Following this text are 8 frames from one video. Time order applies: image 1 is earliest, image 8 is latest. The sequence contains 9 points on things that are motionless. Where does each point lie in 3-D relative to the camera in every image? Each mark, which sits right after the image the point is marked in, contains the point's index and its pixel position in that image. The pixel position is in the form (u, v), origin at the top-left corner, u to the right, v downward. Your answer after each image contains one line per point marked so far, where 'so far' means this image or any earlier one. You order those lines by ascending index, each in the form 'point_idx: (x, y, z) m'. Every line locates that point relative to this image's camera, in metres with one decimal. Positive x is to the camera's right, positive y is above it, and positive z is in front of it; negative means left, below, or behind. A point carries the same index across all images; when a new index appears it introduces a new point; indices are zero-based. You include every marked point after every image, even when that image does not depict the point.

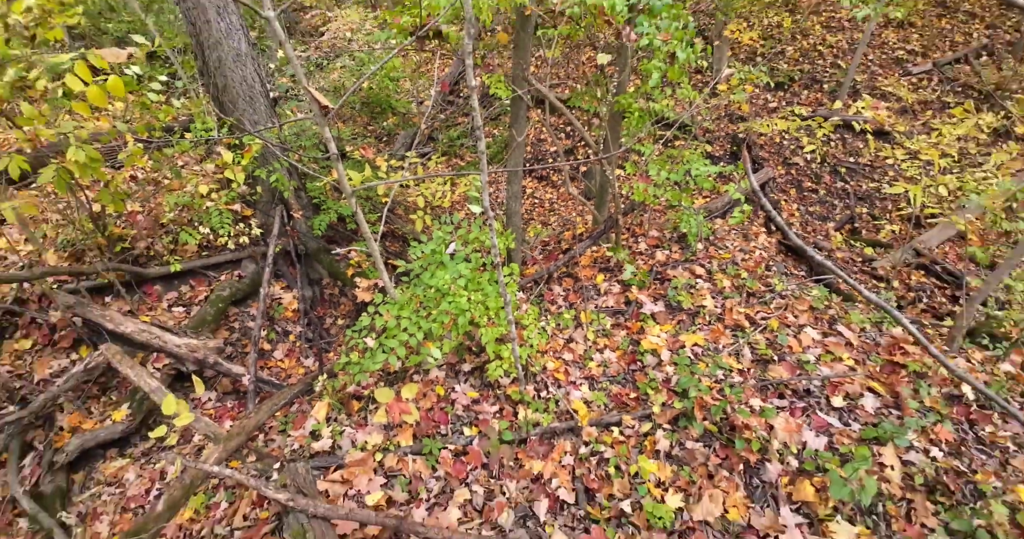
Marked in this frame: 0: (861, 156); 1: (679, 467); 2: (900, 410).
0: (+6.9, +2.3, +11.8) m
1: (+1.2, -1.4, +3.9) m
2: (+3.0, -1.1, +4.3) m
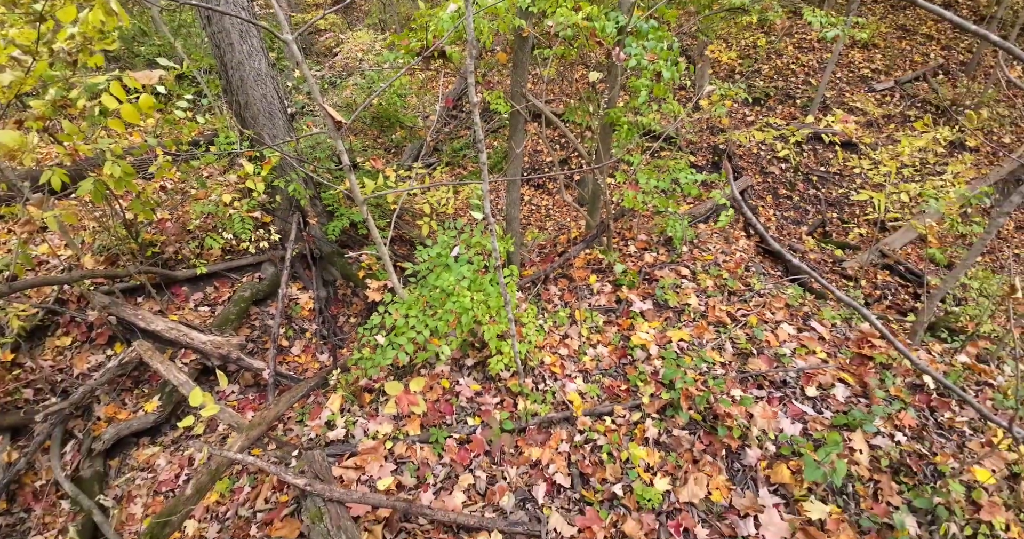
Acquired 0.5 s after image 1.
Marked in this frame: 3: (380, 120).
0: (+6.7, +2.2, +12.3) m
1: (+1.2, -1.4, +4.2) m
2: (+3.0, -1.1, +4.7) m
3: (-2.2, +2.5, +9.3) m
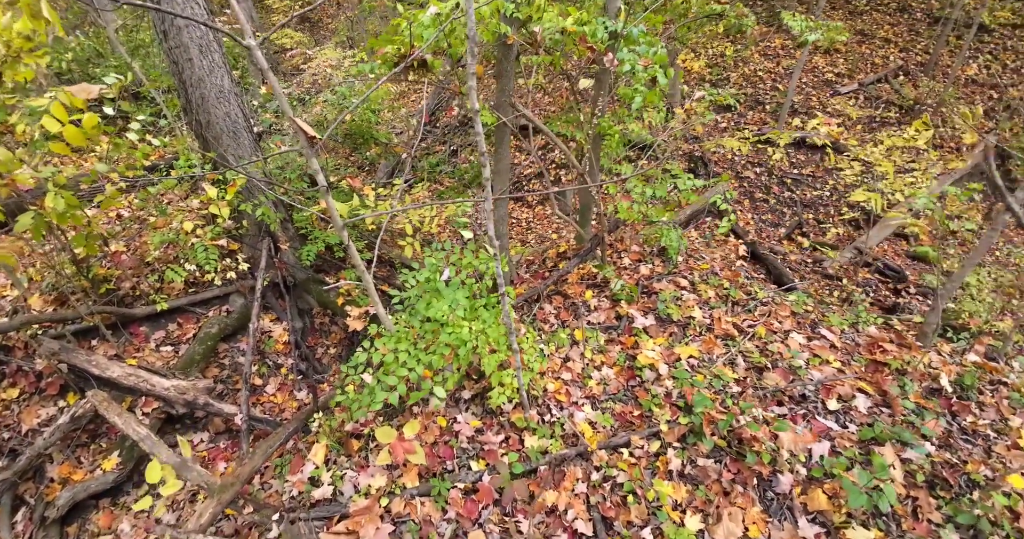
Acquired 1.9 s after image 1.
0: (+6.3, +2.1, +12.2) m
1: (+1.2, -1.5, +3.8) m
2: (+3.0, -1.1, +4.4) m
3: (-2.5, +2.1, +8.9) m
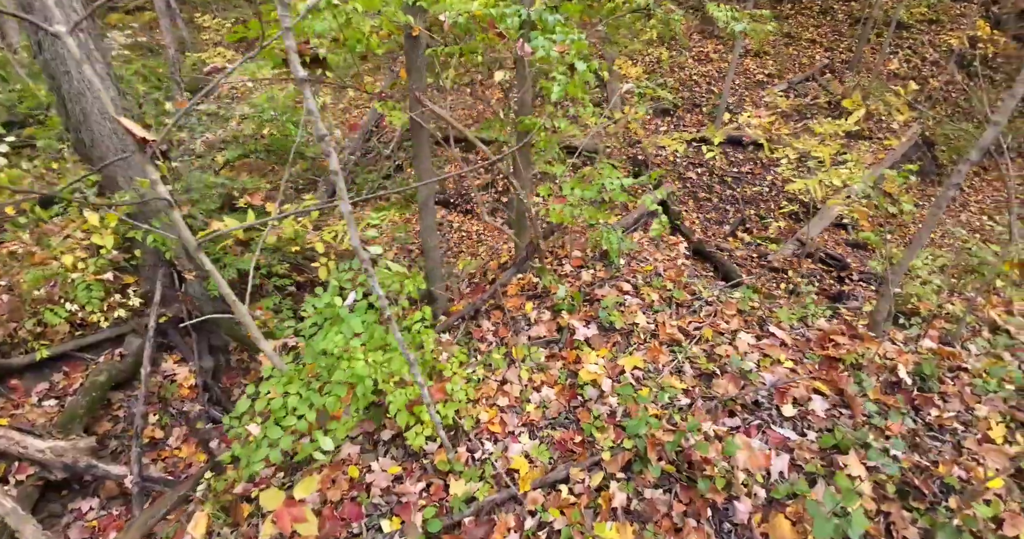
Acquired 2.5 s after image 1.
0: (+5.0, +2.2, +12.2) m
1: (+0.8, -1.5, +3.4) m
2: (+2.5, -1.0, +4.1) m
3: (-3.5, +1.7, +8.2) m
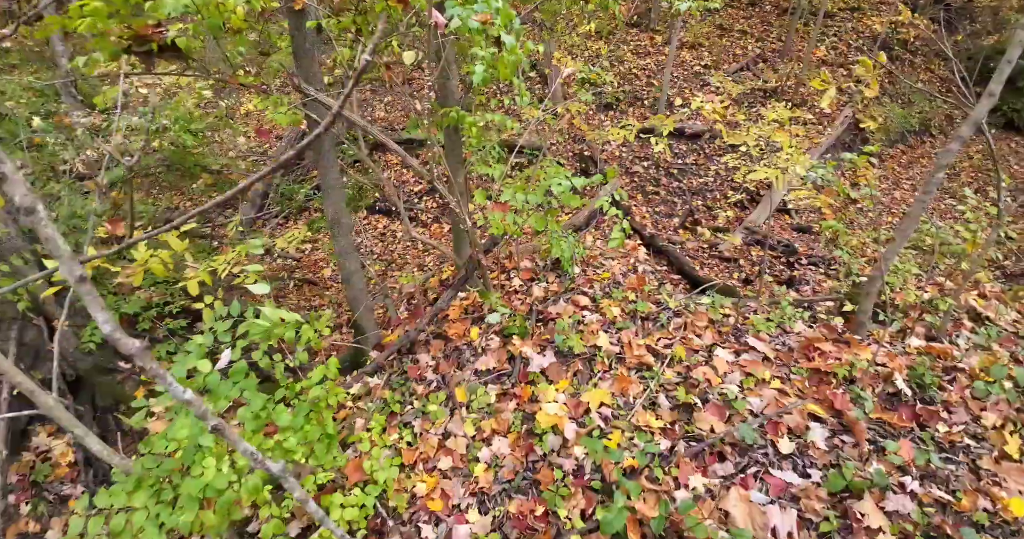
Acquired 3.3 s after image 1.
0: (+3.7, +2.3, +11.8) m
1: (+0.5, -1.6, +2.7) m
2: (+2.1, -1.0, +3.5) m
3: (-4.4, +1.3, +7.1) m
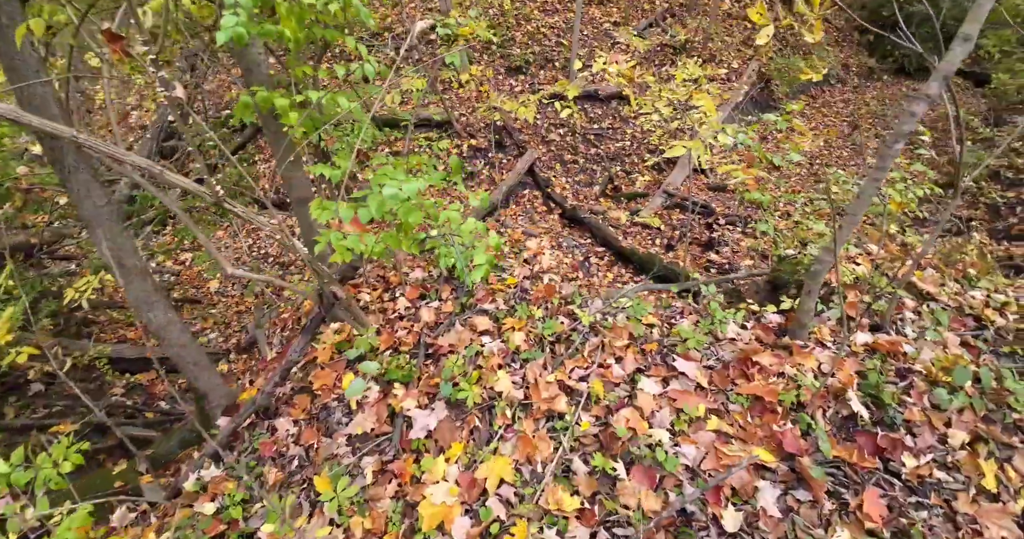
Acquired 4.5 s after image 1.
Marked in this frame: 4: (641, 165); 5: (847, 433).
0: (+1.8, +2.9, +11.0) m
1: (+0.1, -1.9, +1.9) m
2: (+1.5, -1.1, +2.8) m
3: (-5.6, +0.8, +5.6) m
4: (+2.4, +1.8, +10.2) m
5: (+1.9, -0.9, +3.2) m
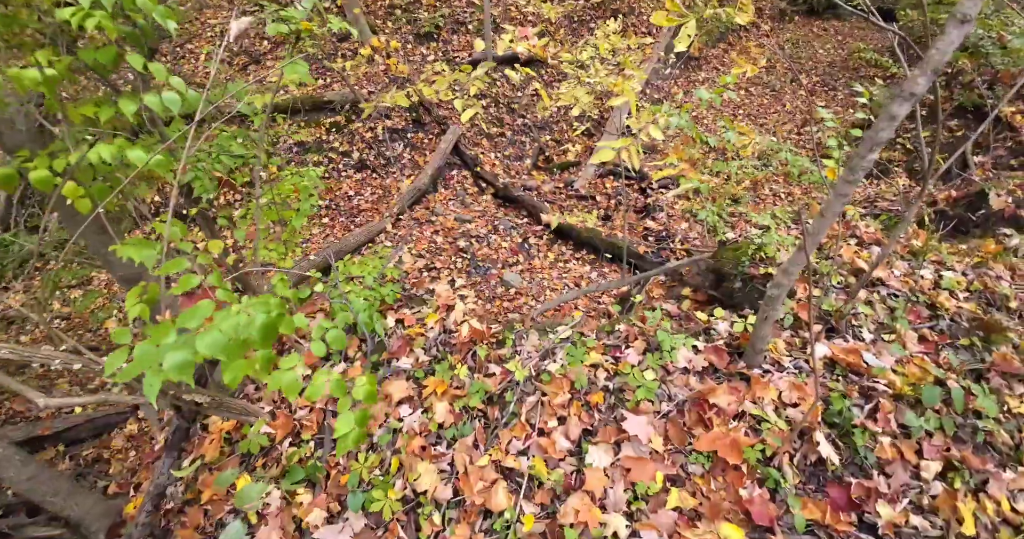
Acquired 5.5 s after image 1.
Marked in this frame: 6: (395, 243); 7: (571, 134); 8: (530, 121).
0: (+0.3, +3.3, +10.3) m
1: (0.0, -2.4, +1.5) m
2: (+1.2, -1.3, +2.5) m
3: (-6.2, -0.2, +4.5) m
4: (+1.0, +2.3, +9.6) m
5: (+1.6, -1.1, +2.9) m
6: (-1.5, +0.4, +7.6) m
7: (+1.1, +2.2, +9.6) m
8: (+0.3, +2.5, +9.8) m
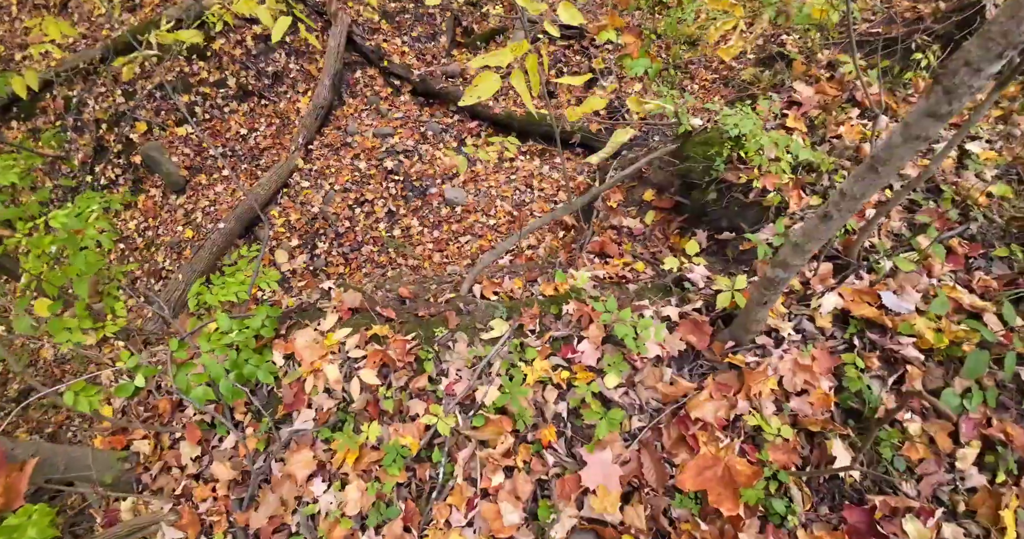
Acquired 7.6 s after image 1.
0: (-1.3, +4.8, +8.2) m
1: (+0.1, -2.9, +1.3) m
2: (+1.0, -1.4, +2.0) m
3: (-6.6, -1.3, +3.5) m
4: (-0.3, +3.9, +7.8) m
5: (+1.3, -1.0, +2.3) m
6: (-2.3, +1.0, +6.4) m
7: (-0.2, +3.8, +7.8) m
8: (-1.0, +4.0, +8.0) m
